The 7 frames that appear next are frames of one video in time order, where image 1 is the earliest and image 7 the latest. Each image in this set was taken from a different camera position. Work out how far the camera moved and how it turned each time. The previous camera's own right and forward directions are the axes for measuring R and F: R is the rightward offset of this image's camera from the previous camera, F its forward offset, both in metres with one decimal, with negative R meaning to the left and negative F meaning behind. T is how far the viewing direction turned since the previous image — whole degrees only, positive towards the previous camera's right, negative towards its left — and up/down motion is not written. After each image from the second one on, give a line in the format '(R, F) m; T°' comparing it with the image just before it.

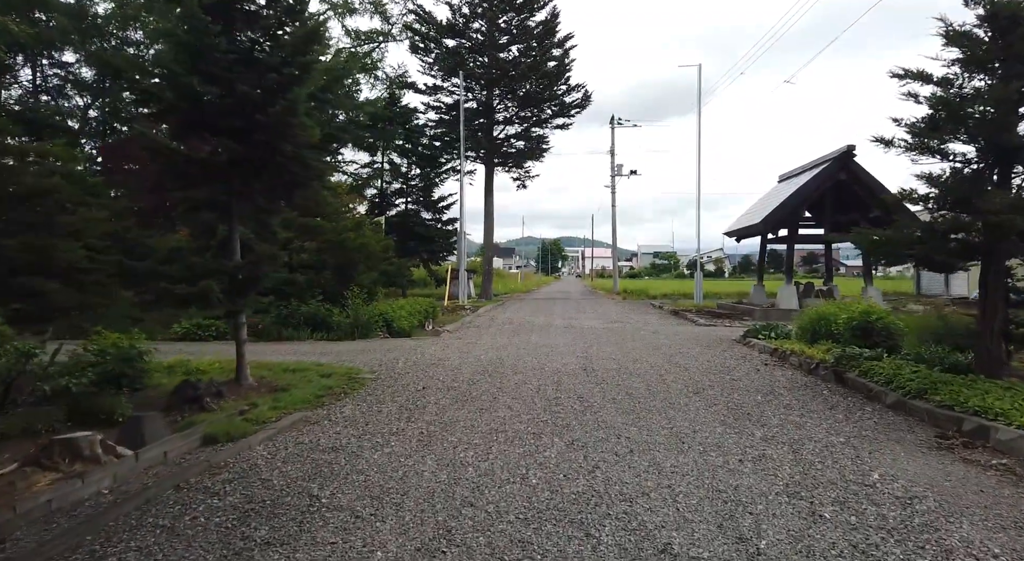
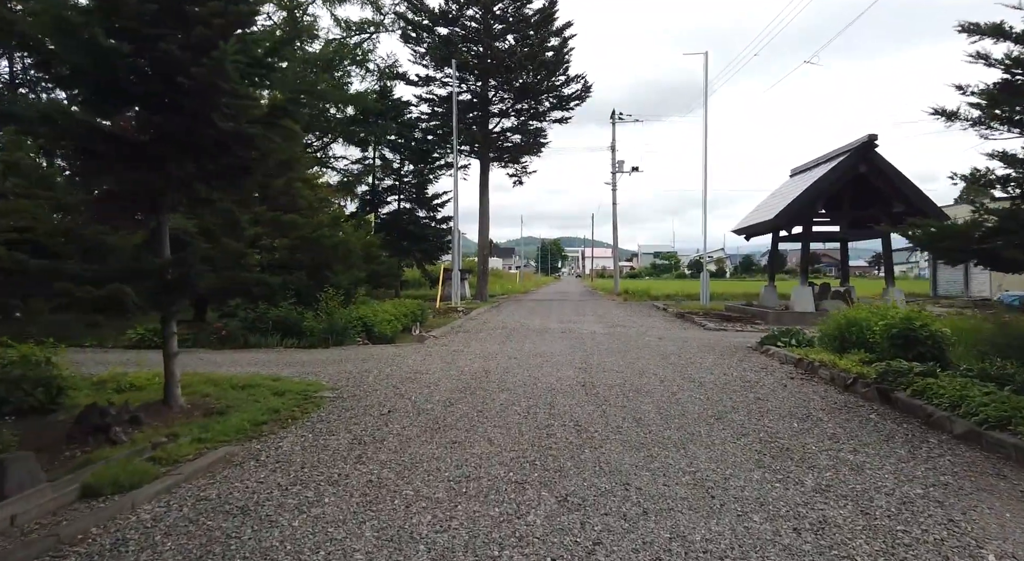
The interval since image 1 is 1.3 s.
(+0.2, +1.2) m; 0°
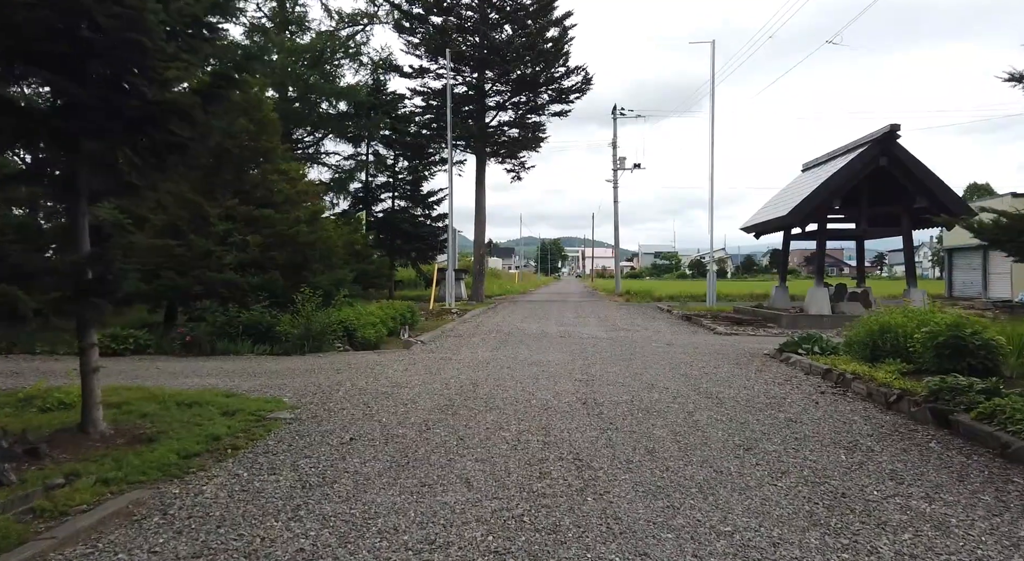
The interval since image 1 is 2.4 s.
(+0.1, +1.0) m; 0°
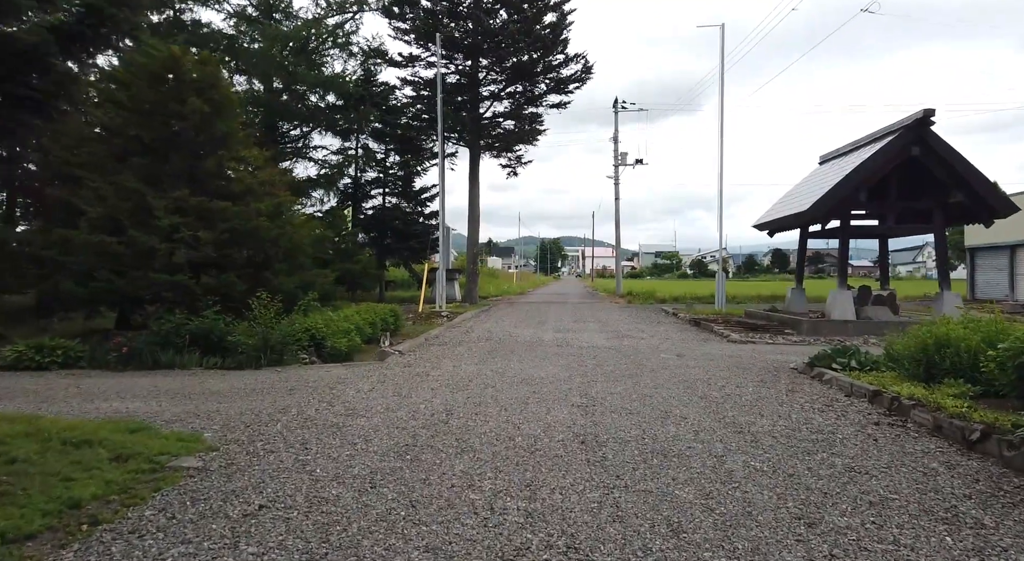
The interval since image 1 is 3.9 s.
(+0.2, +1.4) m; 0°
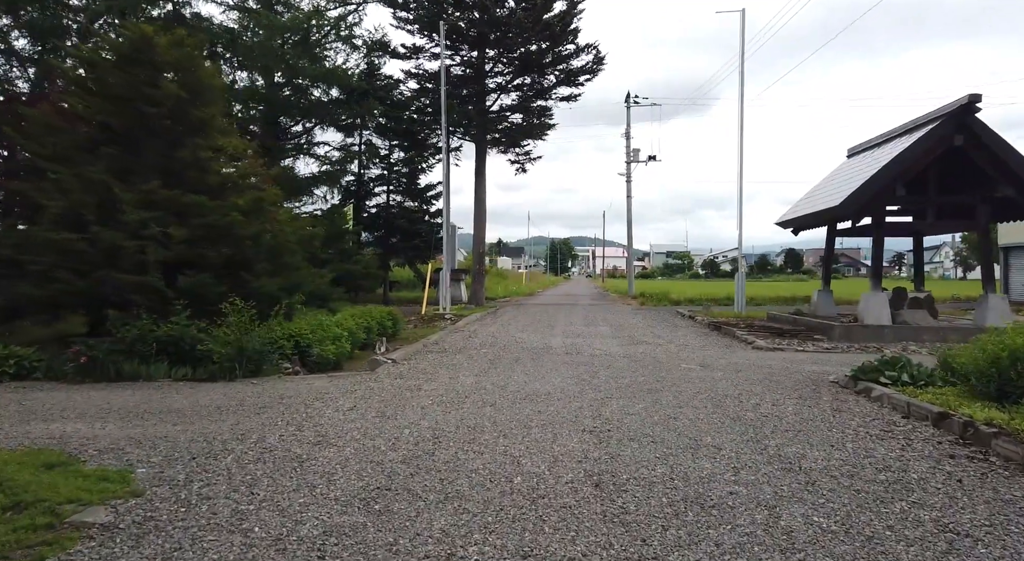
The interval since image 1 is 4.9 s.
(+0.1, +1.0) m; -1°
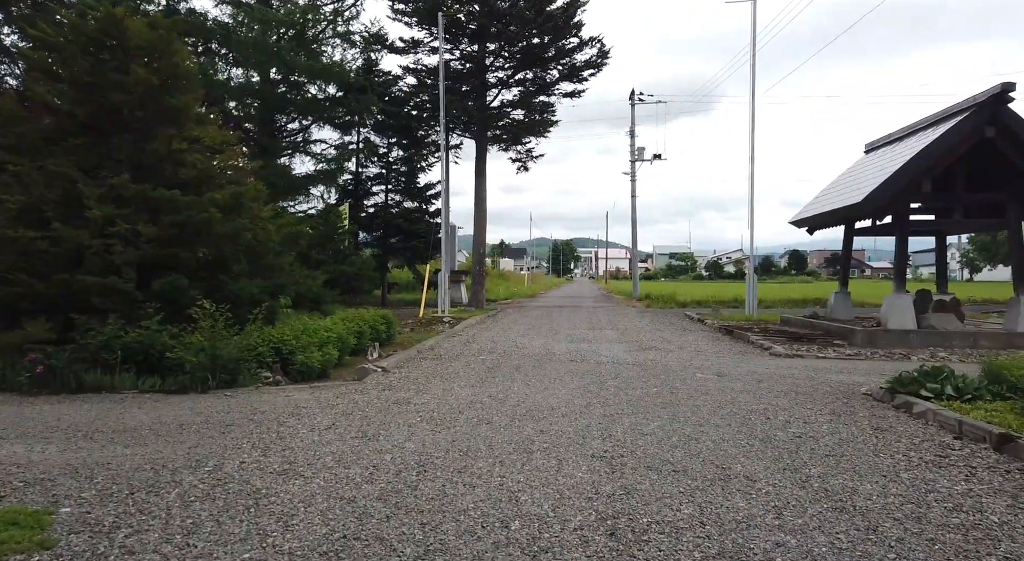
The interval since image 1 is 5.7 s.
(0.0, +0.7) m; 0°
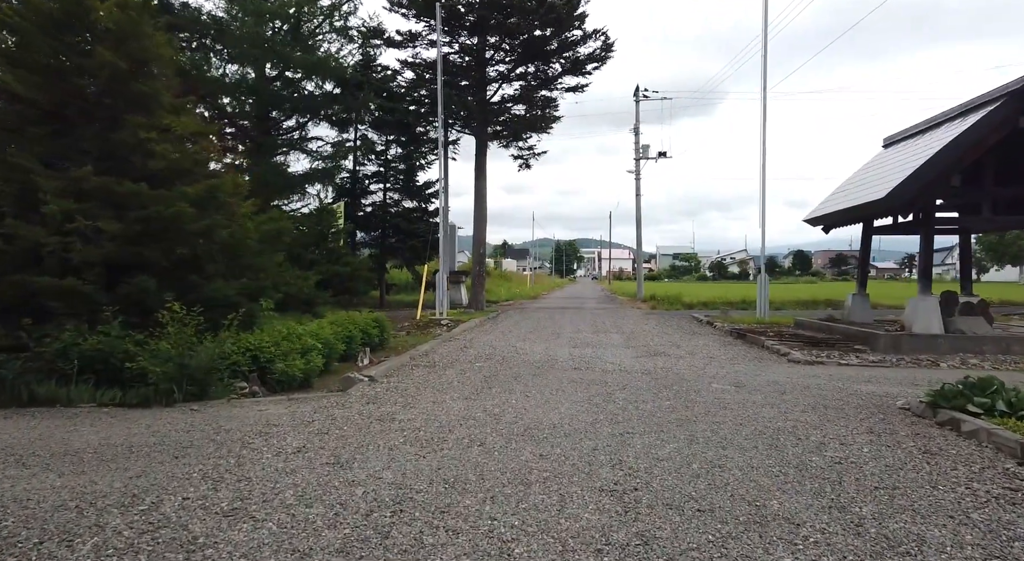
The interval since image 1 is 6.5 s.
(+0.1, +0.7) m; 0°
